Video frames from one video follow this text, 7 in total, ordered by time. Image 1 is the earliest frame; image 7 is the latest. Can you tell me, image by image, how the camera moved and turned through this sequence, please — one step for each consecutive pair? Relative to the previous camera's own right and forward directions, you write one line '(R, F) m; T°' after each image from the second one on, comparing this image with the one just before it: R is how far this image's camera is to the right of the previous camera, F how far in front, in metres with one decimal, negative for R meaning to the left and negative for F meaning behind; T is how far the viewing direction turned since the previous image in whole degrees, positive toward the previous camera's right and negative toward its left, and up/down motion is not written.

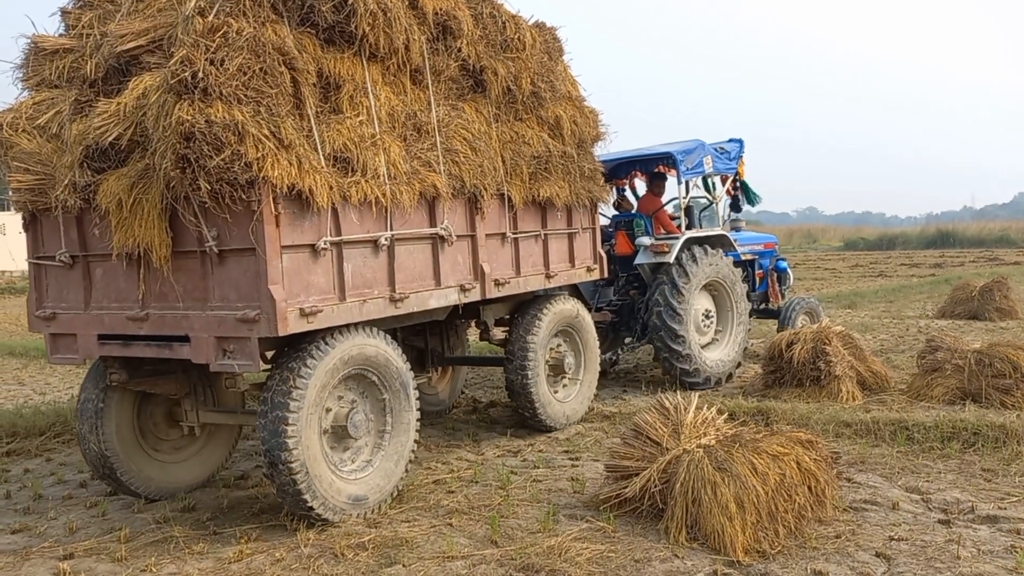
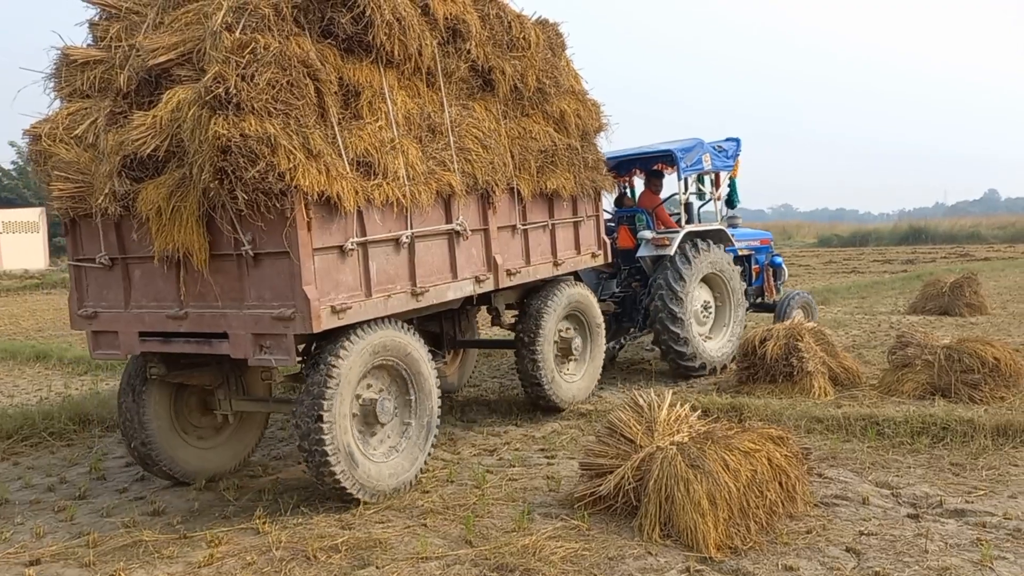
(-0.2, -0.3) m; +2°
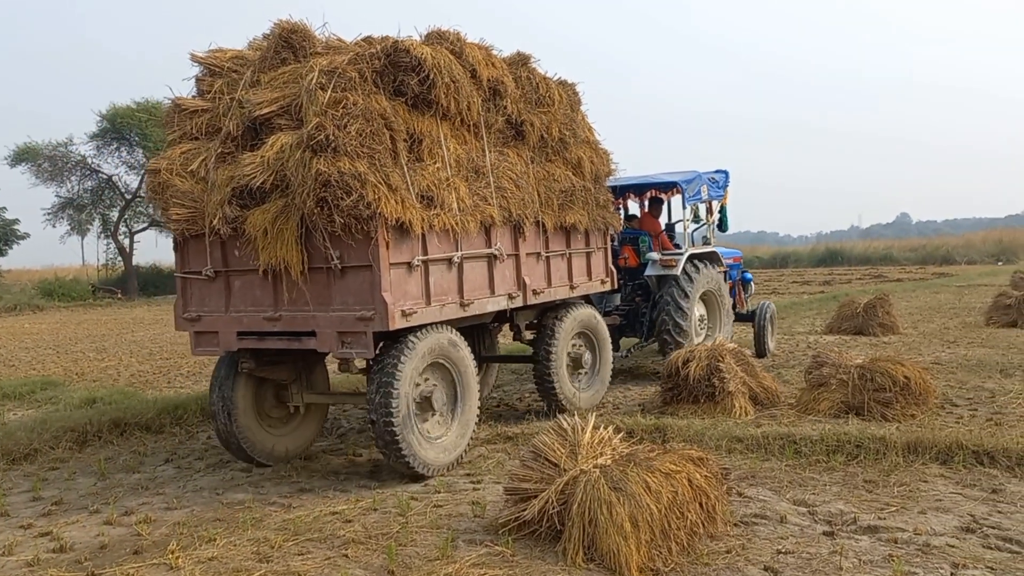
(-0.7, -1.1) m; +5°
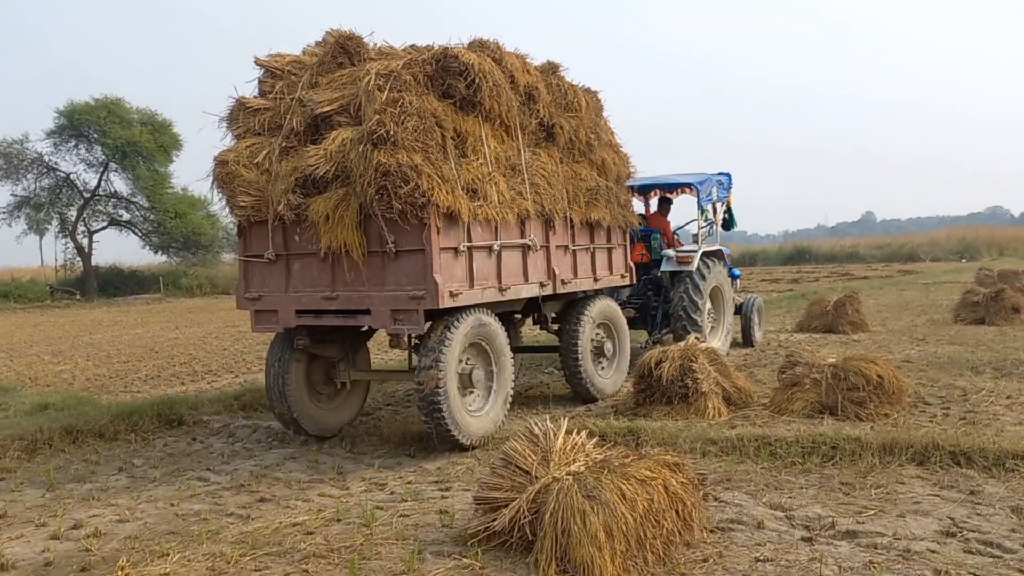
(-0.4, -0.5) m; +1°
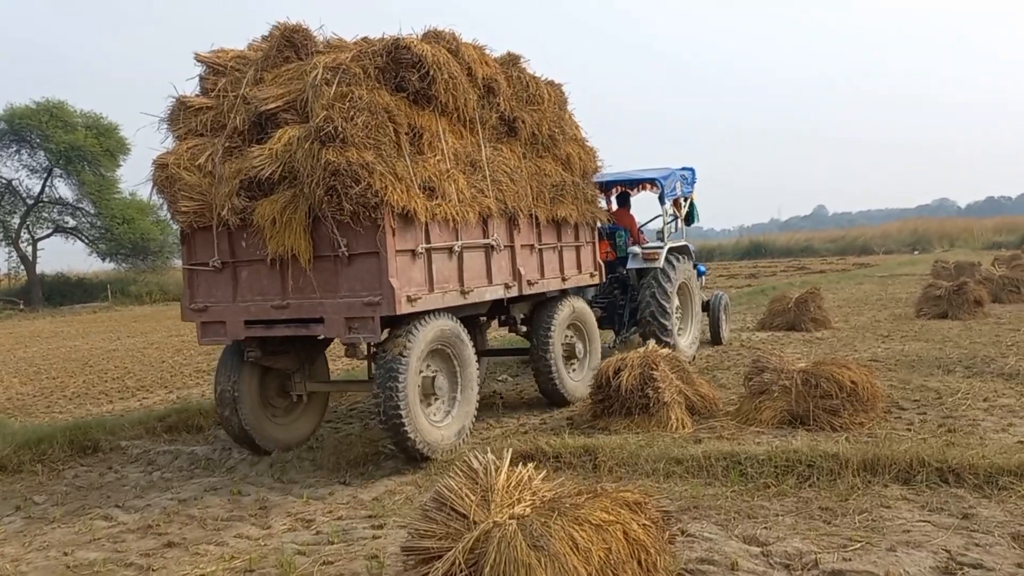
(+0.1, +0.3) m; +1°
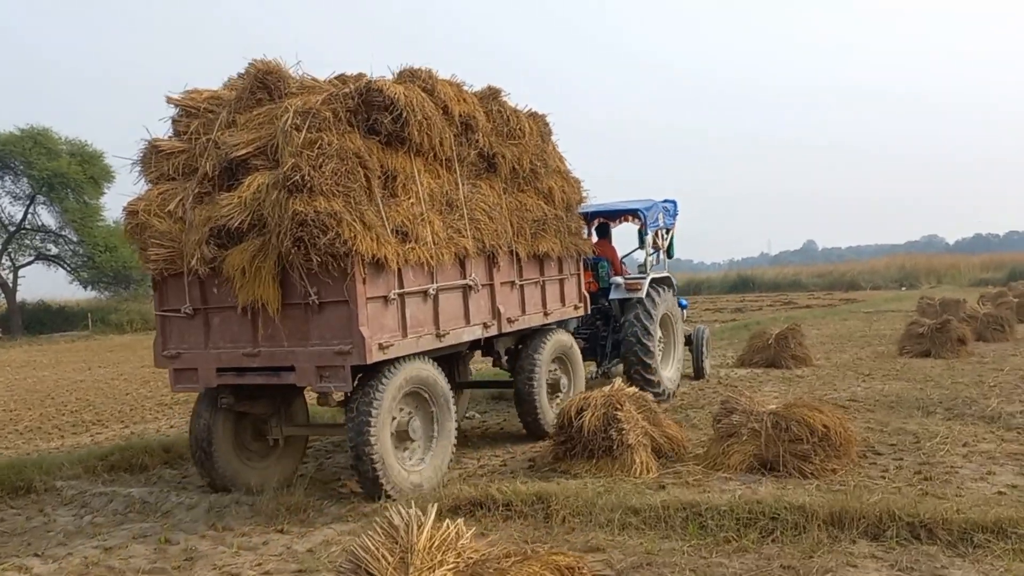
(+0.4, +0.1) m; -2°
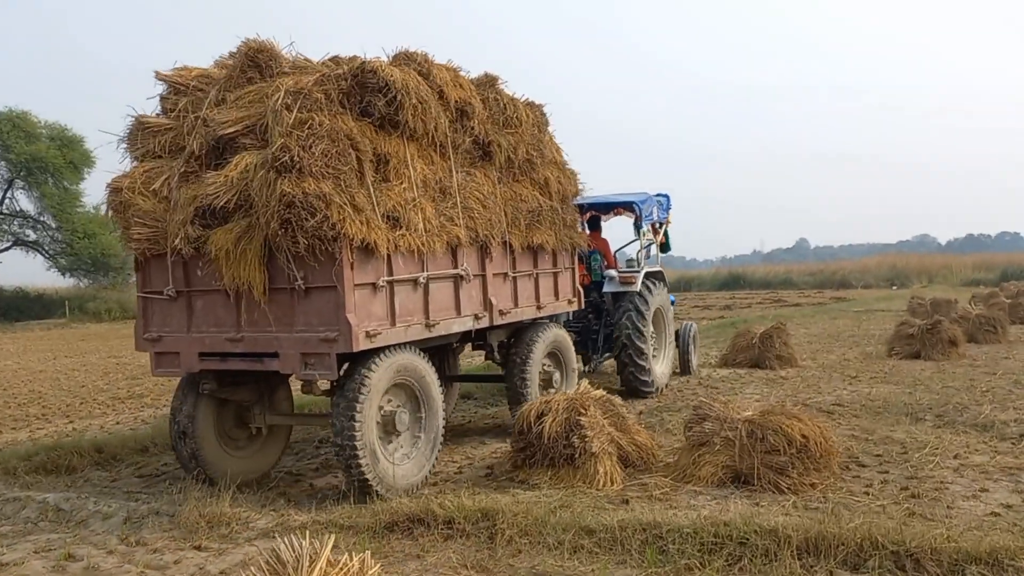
(0.0, +0.1) m; 0°
